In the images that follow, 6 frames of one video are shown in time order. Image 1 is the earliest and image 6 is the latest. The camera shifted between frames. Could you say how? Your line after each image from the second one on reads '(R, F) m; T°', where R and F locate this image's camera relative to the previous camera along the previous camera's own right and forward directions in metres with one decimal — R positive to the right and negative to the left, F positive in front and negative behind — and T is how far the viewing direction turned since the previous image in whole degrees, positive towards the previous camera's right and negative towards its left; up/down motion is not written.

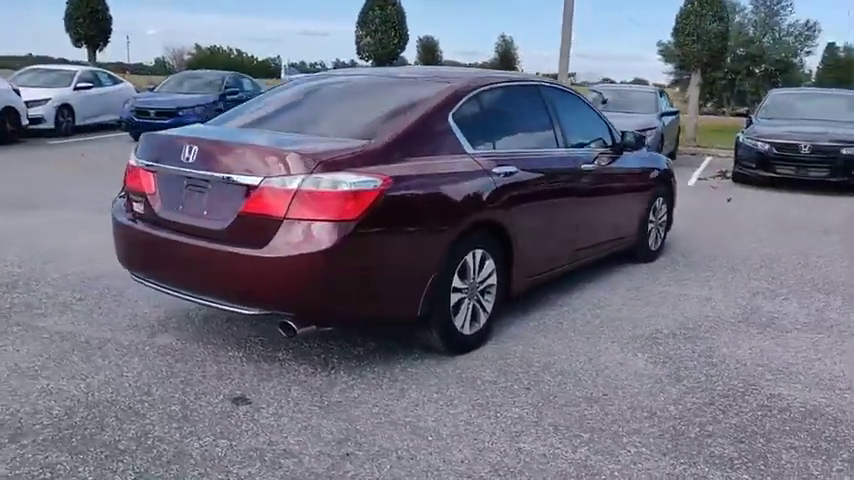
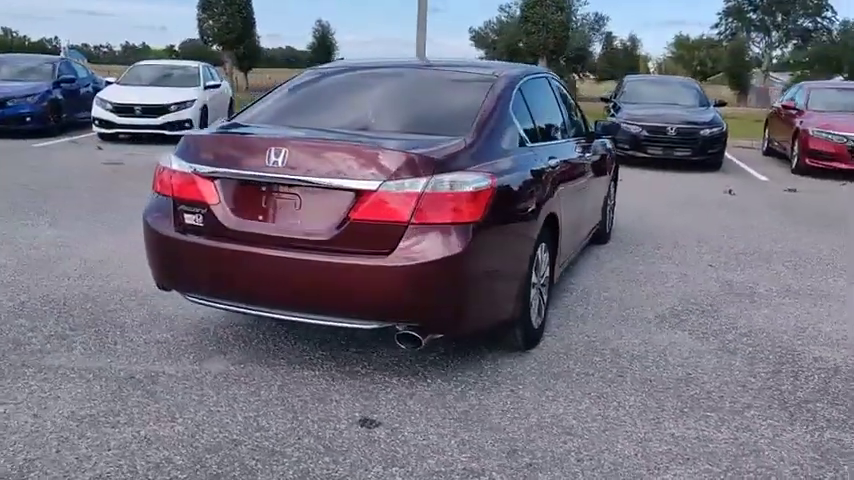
(-1.5, +0.3) m; +14°
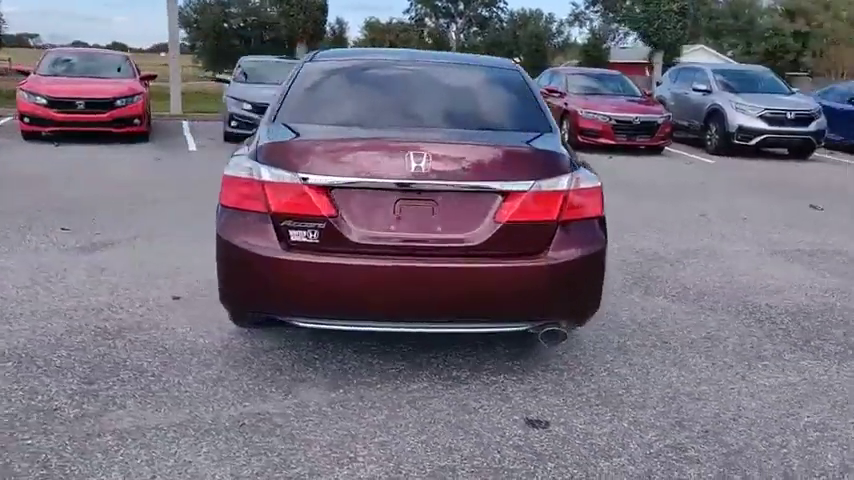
(-2.0, +0.5) m; +22°
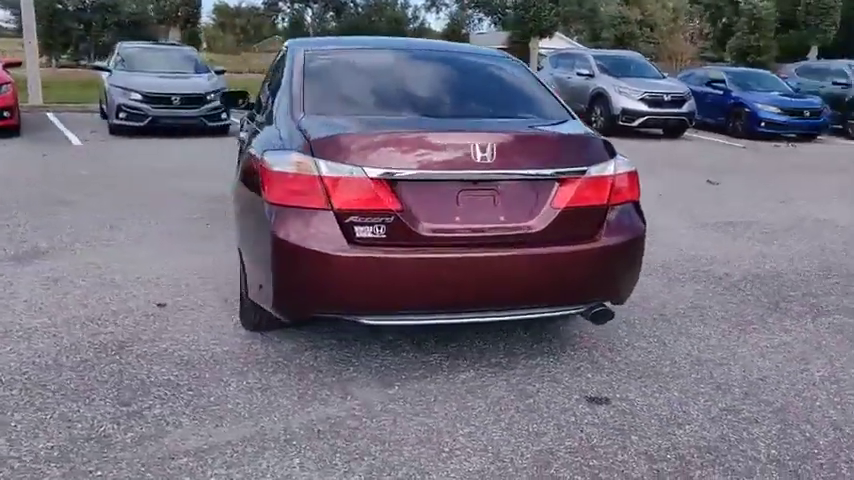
(-1.0, +0.1) m; +11°
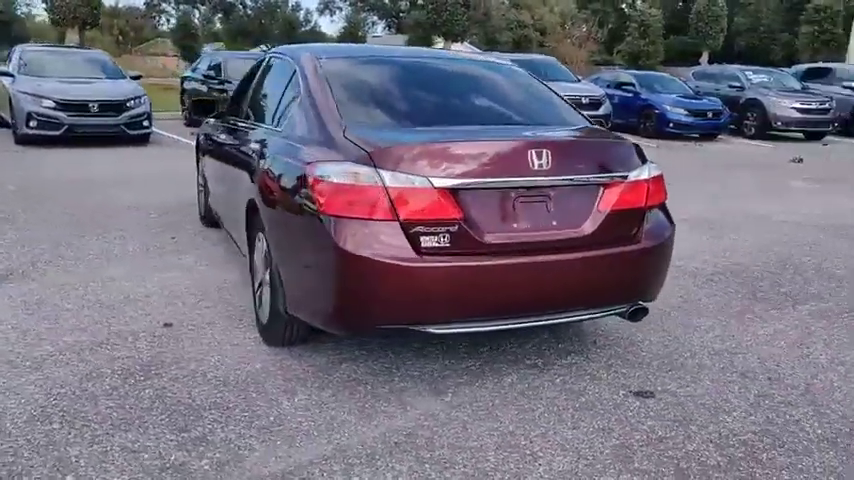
(-0.8, 0.0) m; +8°
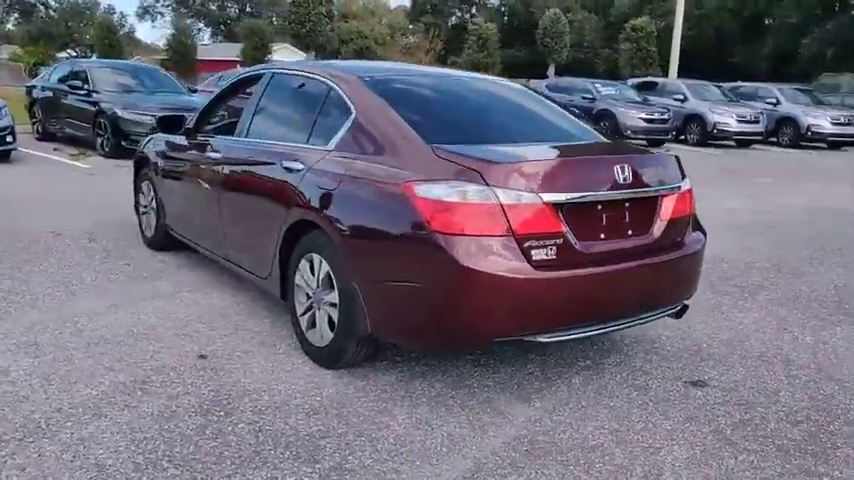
(-1.3, 0.0) m; +13°
